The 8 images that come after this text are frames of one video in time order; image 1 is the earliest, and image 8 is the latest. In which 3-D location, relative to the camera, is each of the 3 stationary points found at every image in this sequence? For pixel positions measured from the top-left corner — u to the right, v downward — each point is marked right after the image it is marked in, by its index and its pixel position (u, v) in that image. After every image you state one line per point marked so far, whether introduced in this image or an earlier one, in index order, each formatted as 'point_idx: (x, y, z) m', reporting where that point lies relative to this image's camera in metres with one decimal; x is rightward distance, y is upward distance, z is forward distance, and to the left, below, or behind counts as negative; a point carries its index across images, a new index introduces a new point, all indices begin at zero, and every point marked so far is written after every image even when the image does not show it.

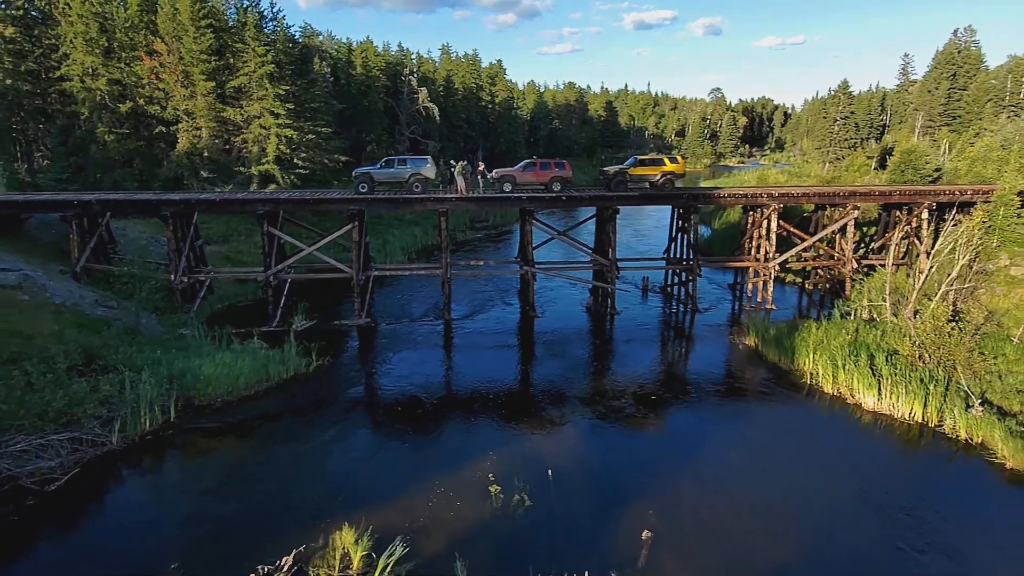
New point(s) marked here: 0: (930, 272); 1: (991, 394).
0: (+14.1, +0.5, +18.9) m
1: (+12.3, -2.7, +14.6) m
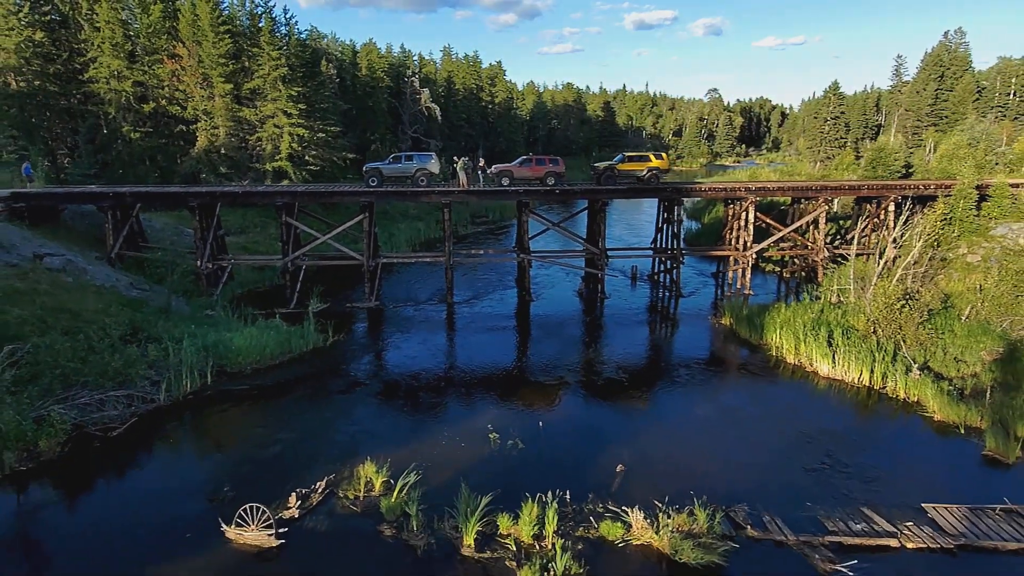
0: (+14.0, +1.1, +20.8) m
1: (+12.2, -2.2, +16.5) m
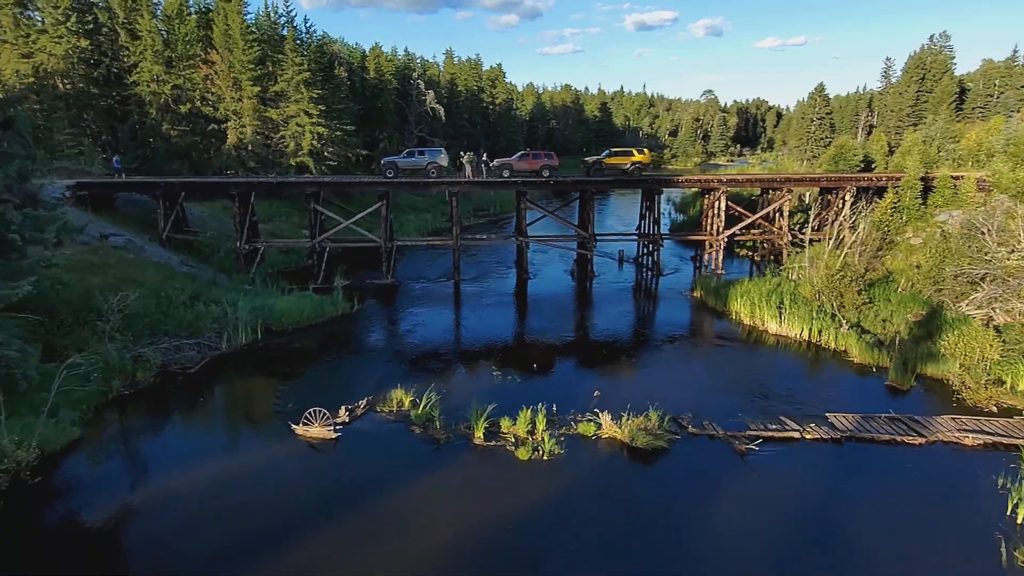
0: (+14.0, +2.0, +23.9) m
1: (+12.2, -1.2, +19.6) m
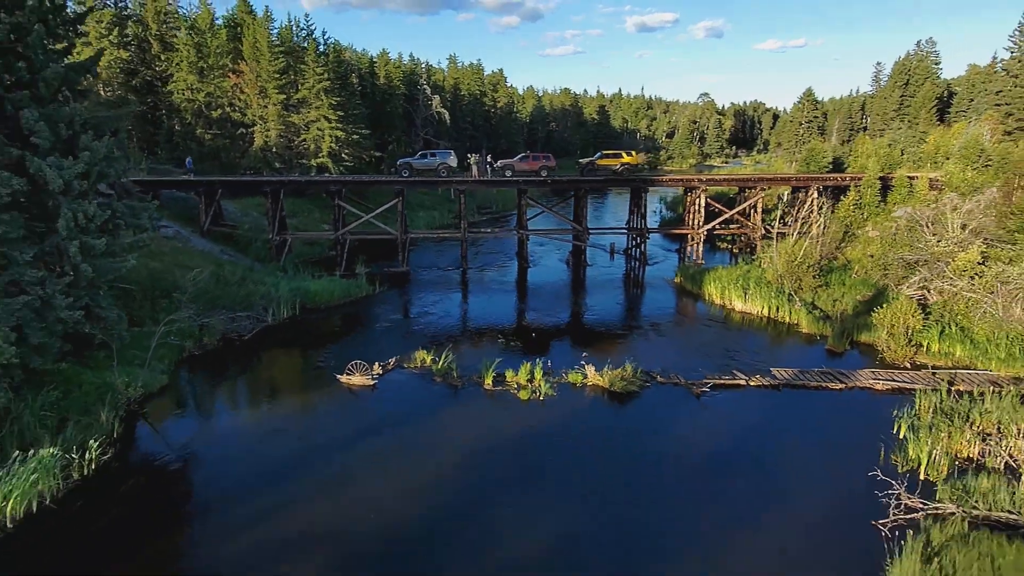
0: (+14.1, +2.6, +27.0) m
1: (+12.2, -0.6, +22.6) m
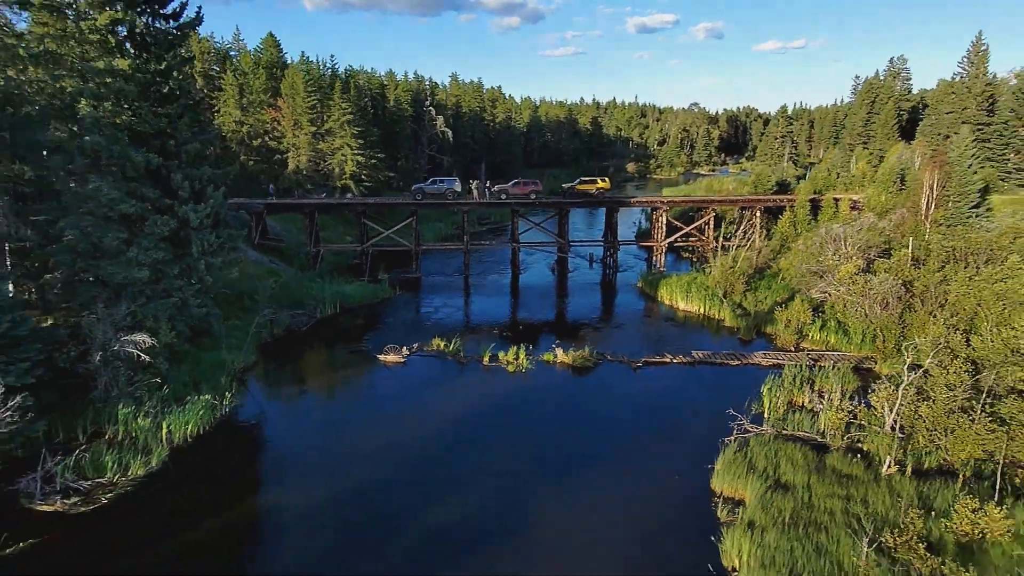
0: (+13.7, +2.4, +33.2) m
1: (+11.9, -0.8, +28.8) m
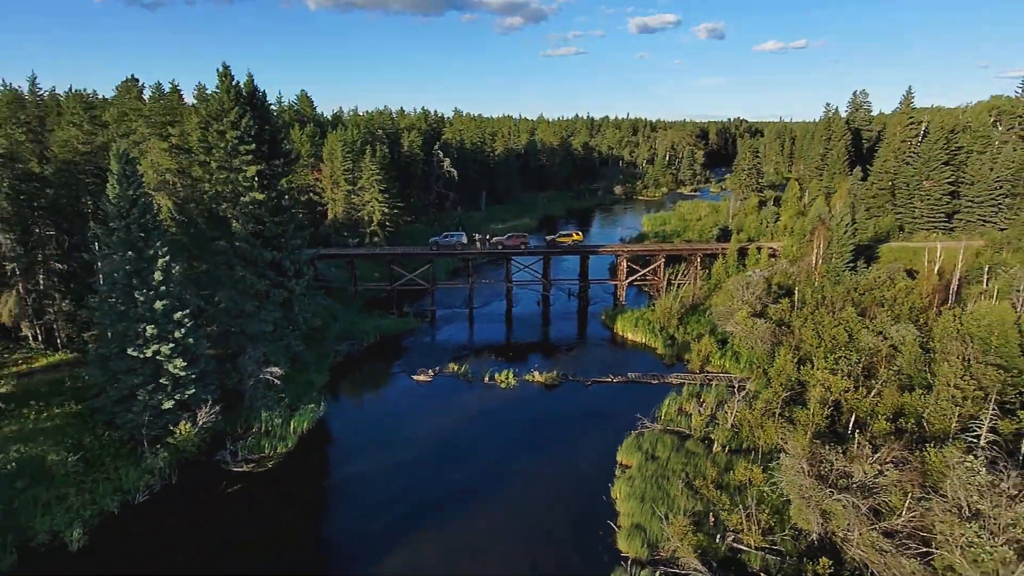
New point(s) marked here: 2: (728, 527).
0: (+13.3, 0.0, +43.4) m
1: (+11.5, -3.2, +39.1) m
2: (+7.3, -8.0, +18.9) m
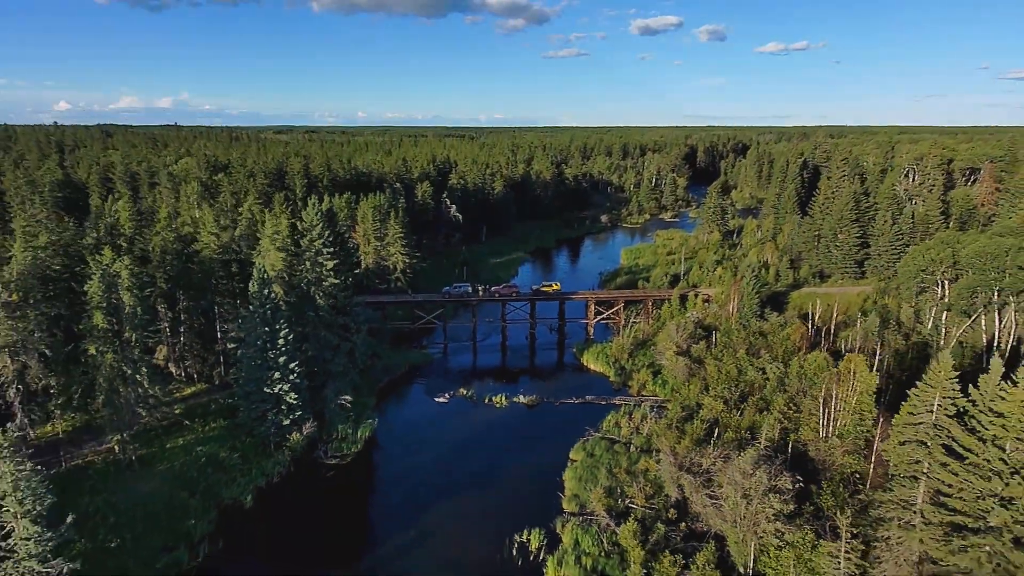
0: (+12.7, -4.0, +57.3) m
1: (+10.8, -7.2, +52.9) m
2: (+6.7, -11.9, +32.7) m
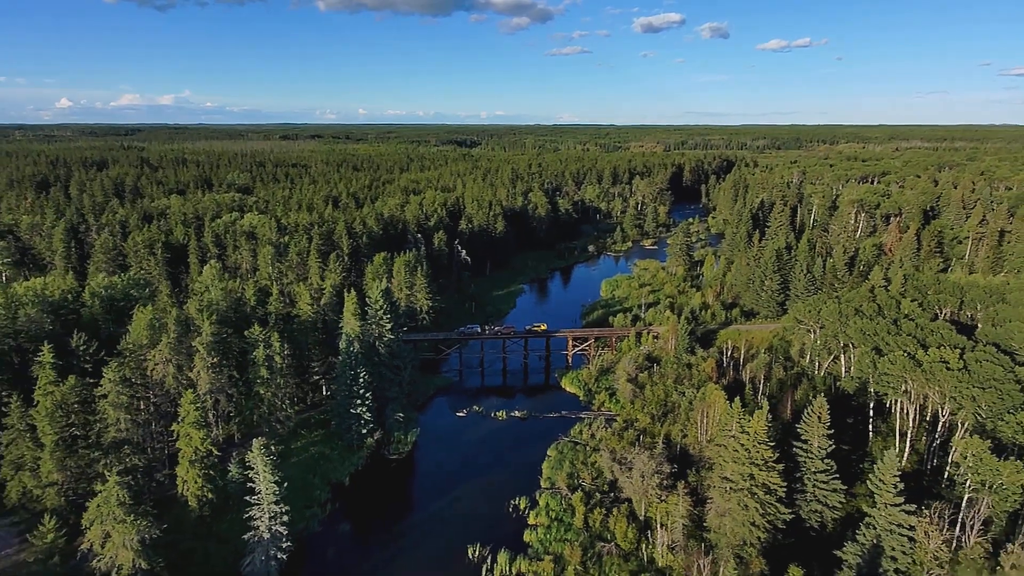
0: (+12.5, -9.6, +77.7) m
1: (+10.6, -12.9, +73.4) m
2: (+6.4, -17.7, +53.2) m
